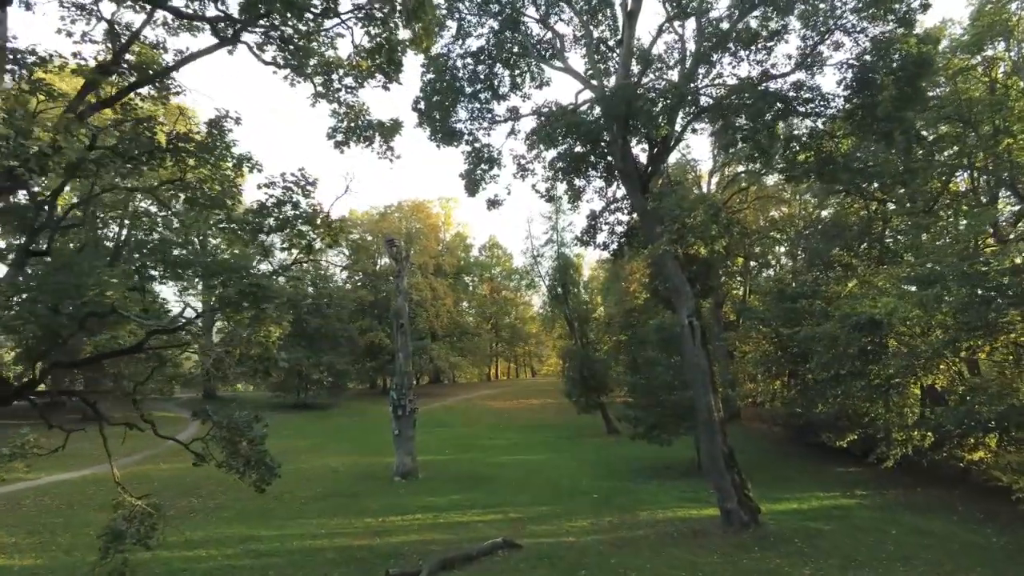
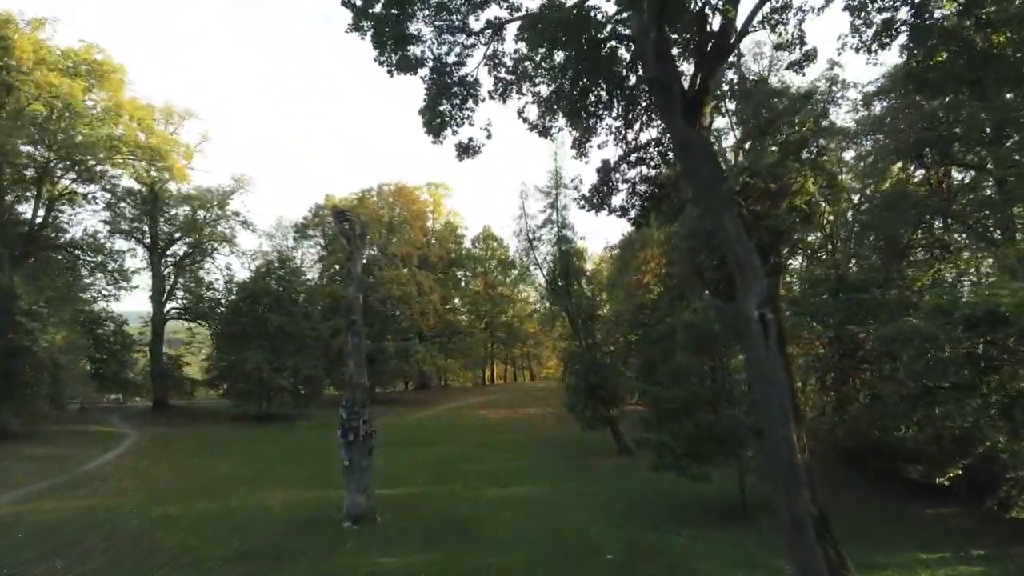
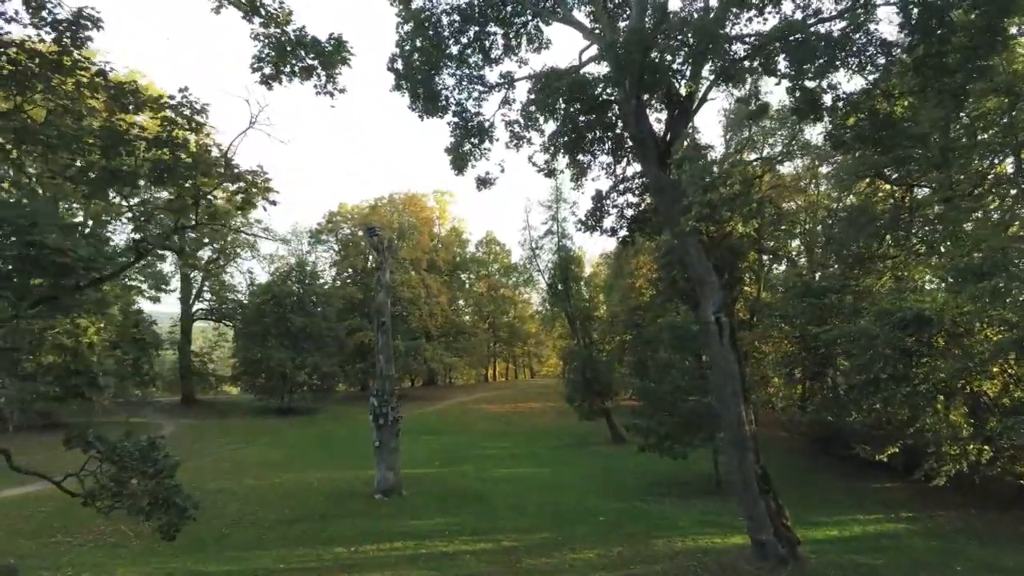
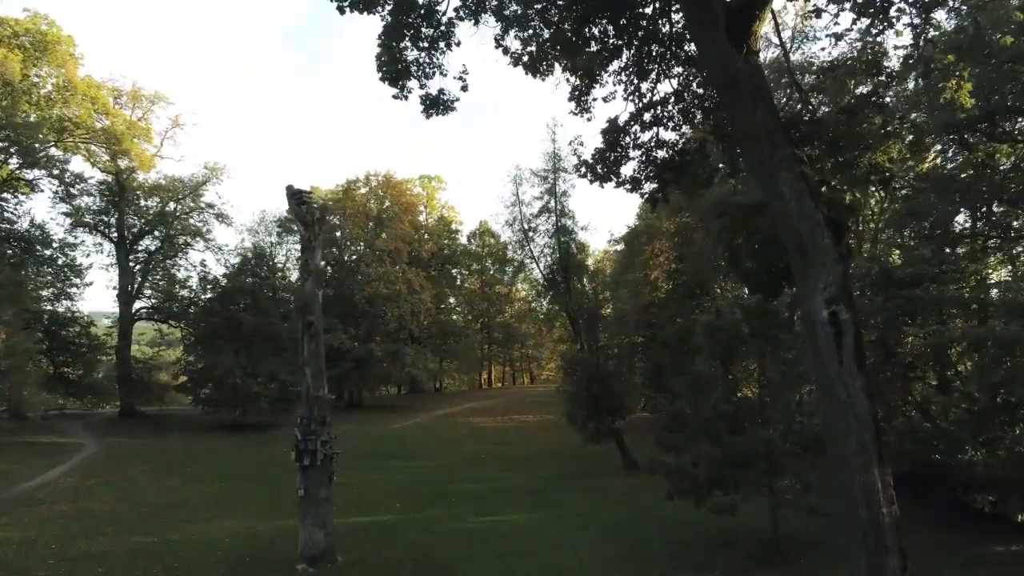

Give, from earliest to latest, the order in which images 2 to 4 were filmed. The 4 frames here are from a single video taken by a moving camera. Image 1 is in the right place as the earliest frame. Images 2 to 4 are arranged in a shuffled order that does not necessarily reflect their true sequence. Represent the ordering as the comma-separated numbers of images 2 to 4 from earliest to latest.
3, 2, 4
